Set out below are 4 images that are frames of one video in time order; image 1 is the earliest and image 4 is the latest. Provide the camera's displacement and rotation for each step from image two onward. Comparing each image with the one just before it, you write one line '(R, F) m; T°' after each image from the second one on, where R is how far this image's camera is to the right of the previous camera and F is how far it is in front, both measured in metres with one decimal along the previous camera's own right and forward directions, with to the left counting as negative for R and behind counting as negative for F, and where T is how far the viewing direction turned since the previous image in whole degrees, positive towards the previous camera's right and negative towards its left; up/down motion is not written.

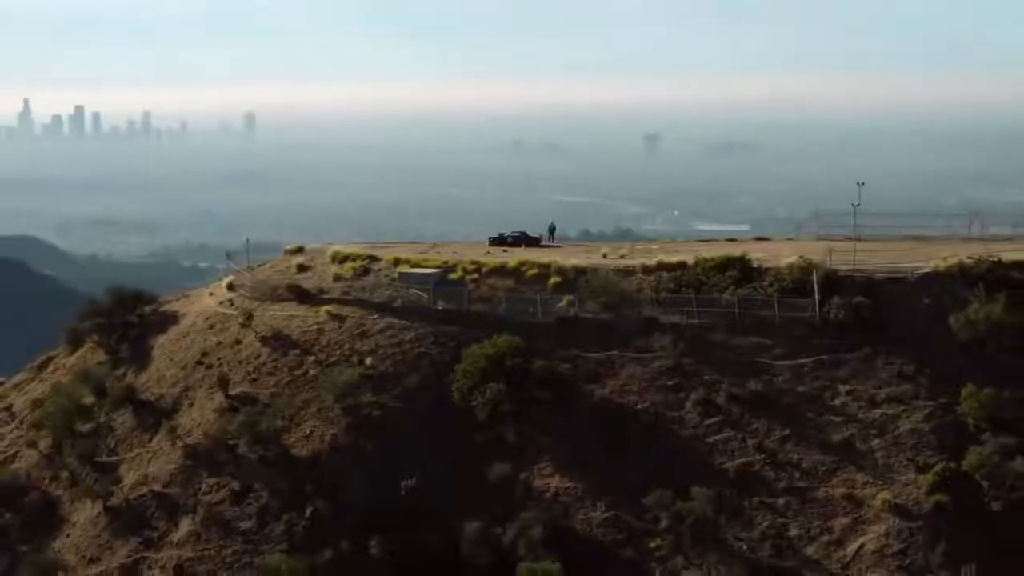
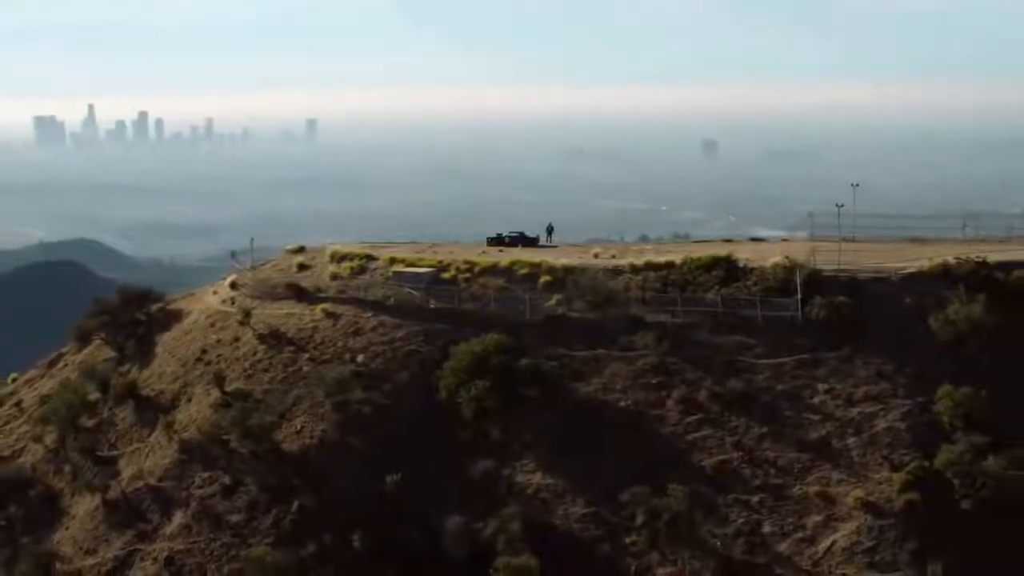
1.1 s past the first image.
(+0.8, -0.2) m; -1°
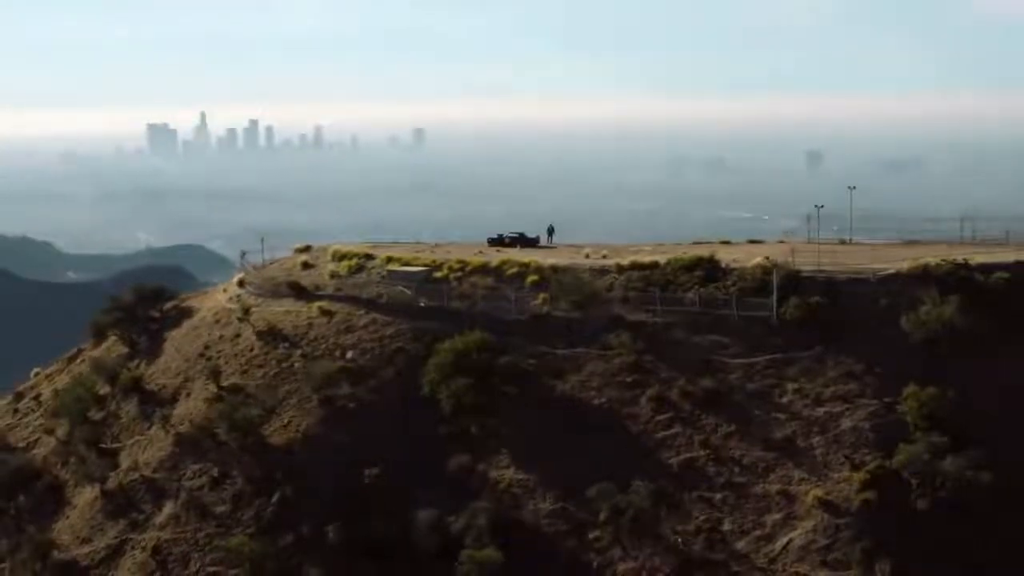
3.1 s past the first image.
(+1.4, -0.2) m; -2°
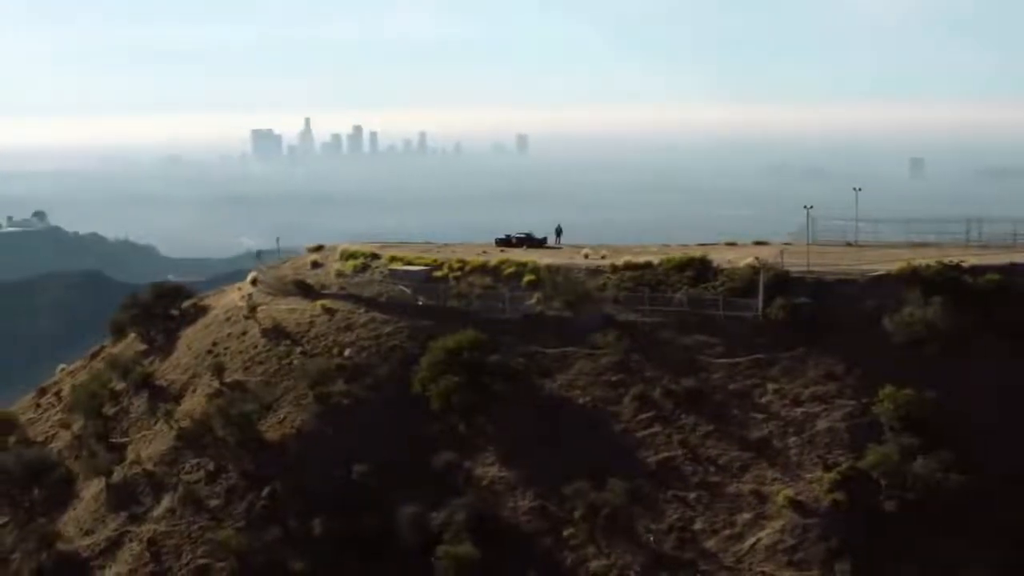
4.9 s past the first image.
(+1.3, -0.1) m; -2°
